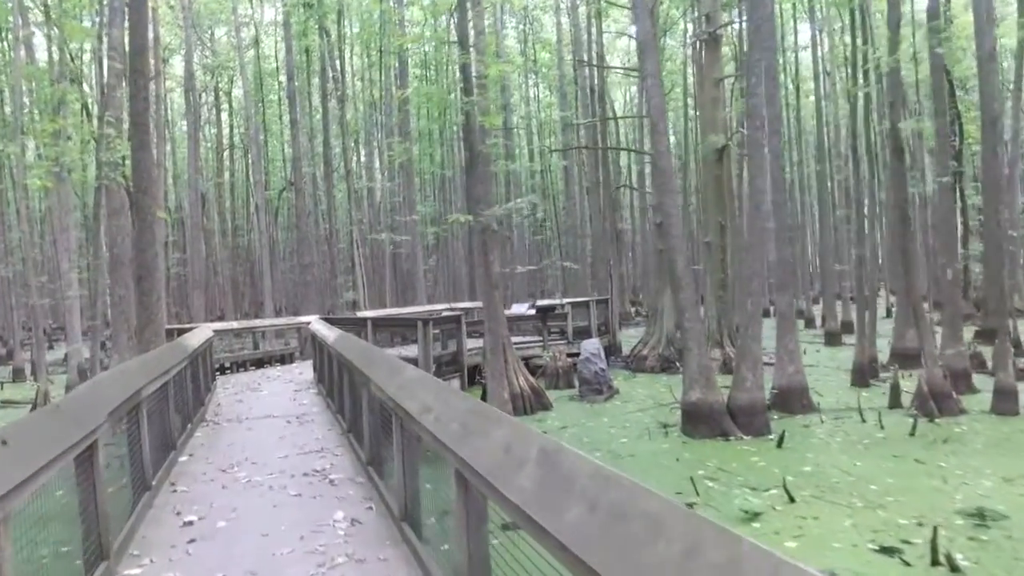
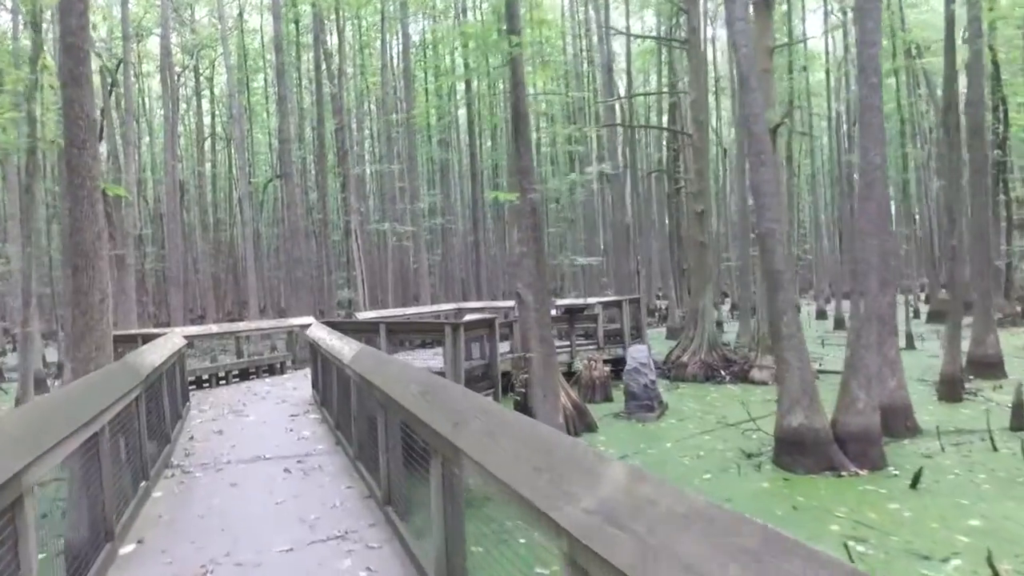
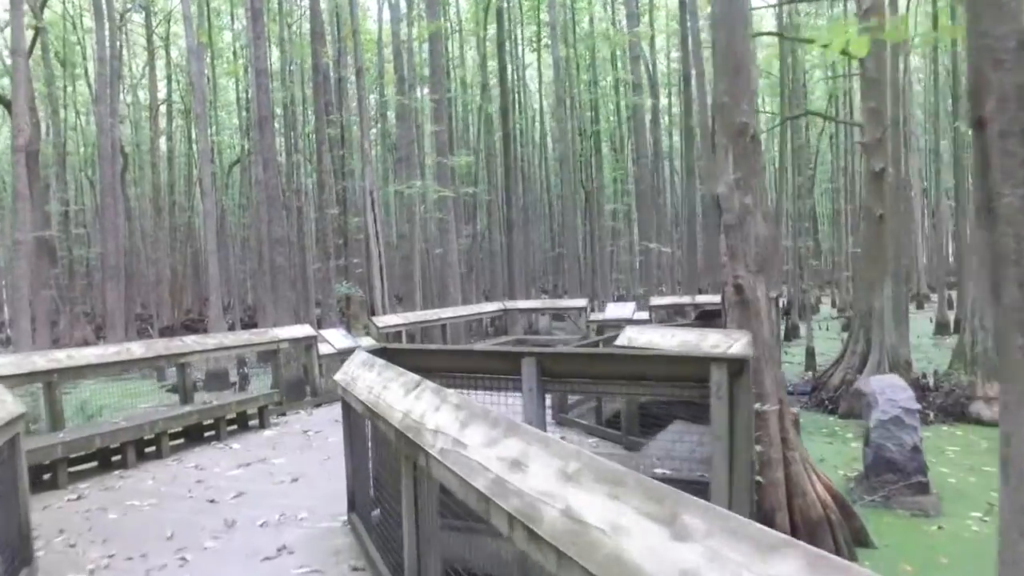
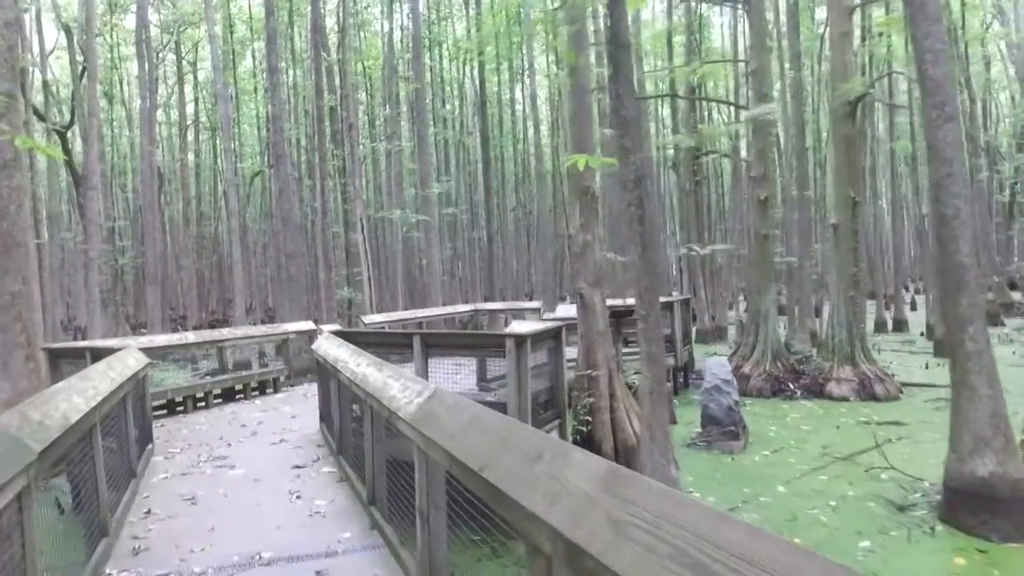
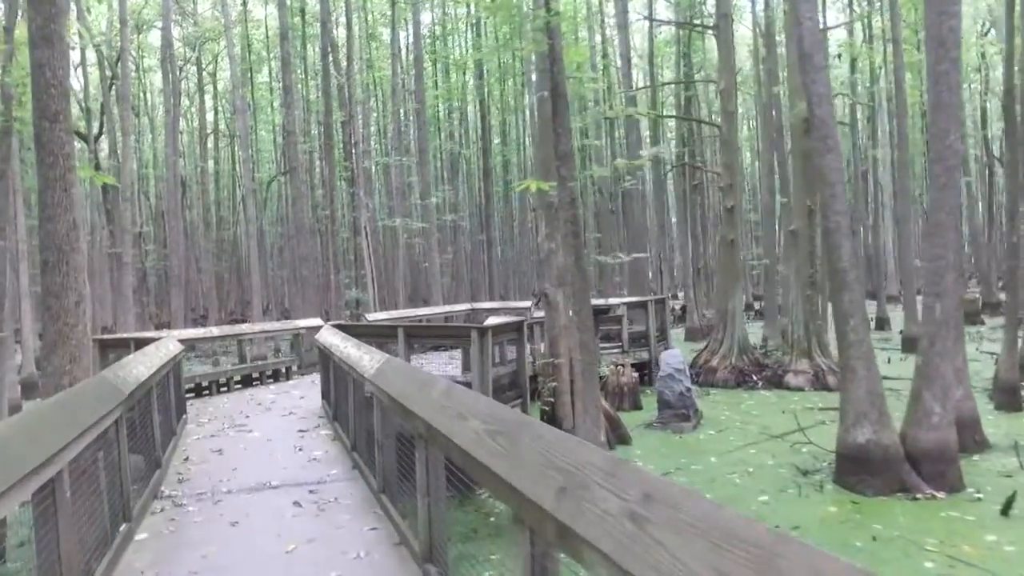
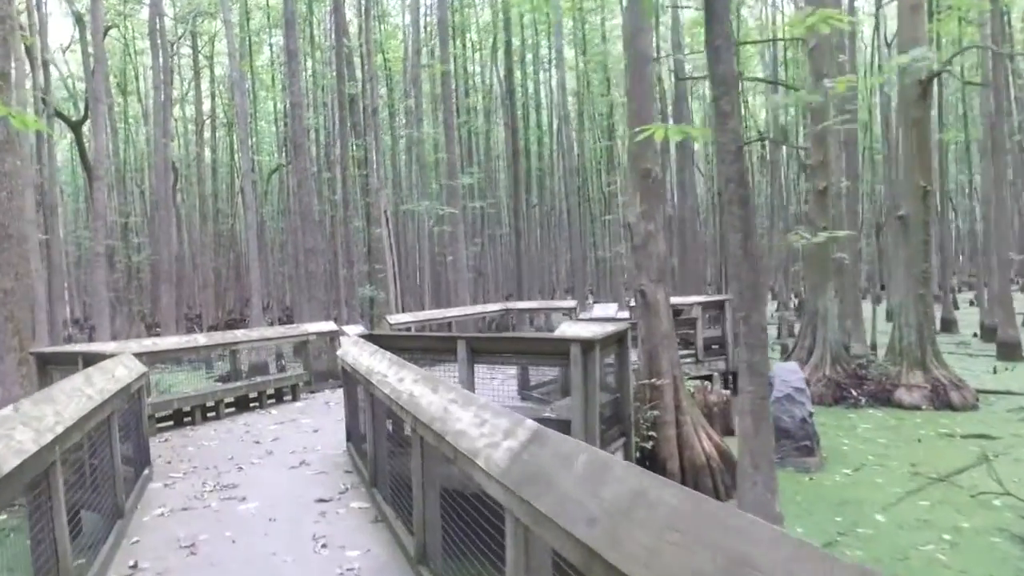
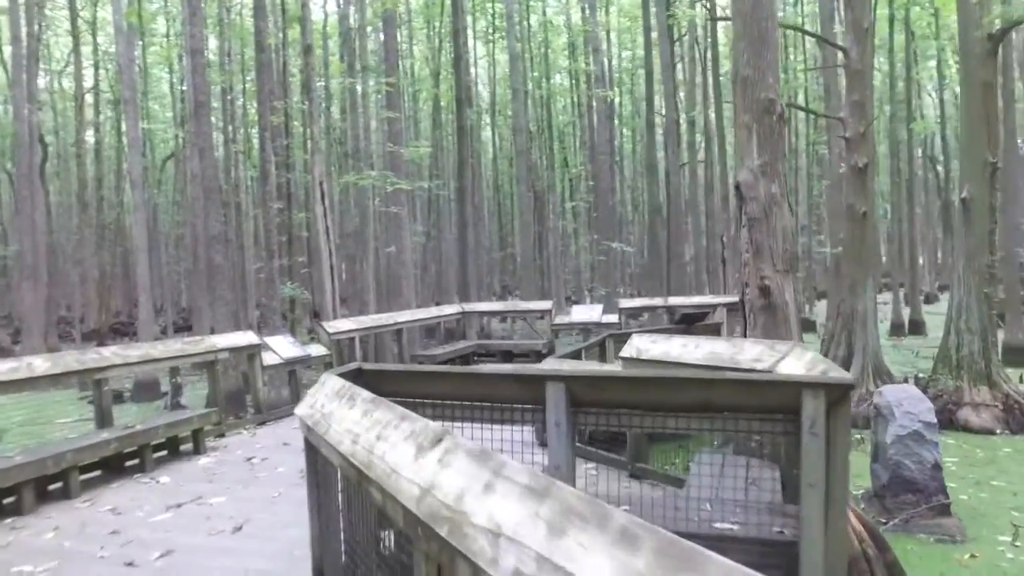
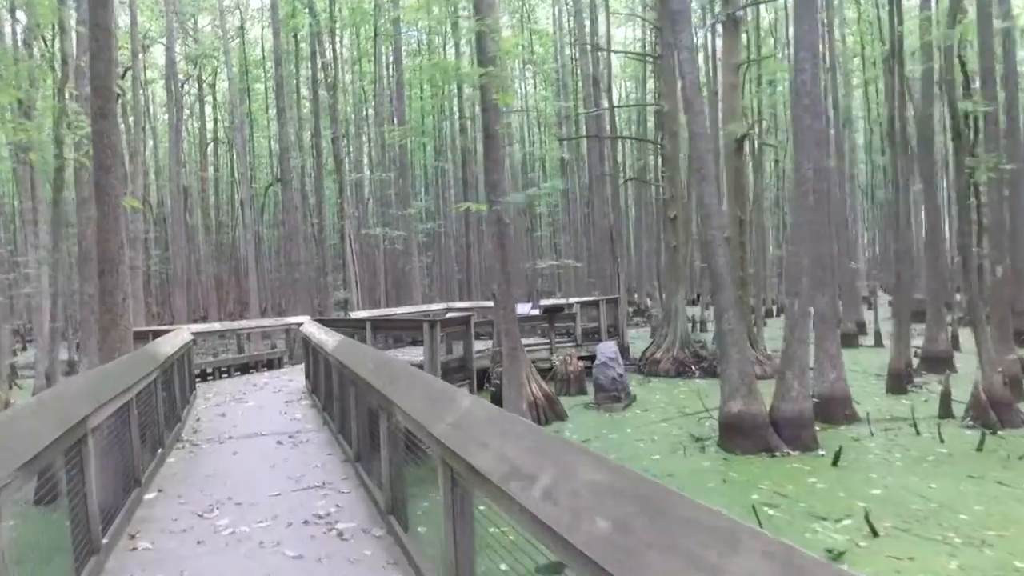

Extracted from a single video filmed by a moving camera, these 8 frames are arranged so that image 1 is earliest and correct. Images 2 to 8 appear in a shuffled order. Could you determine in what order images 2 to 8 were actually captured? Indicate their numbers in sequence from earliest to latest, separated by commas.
8, 2, 5, 4, 6, 3, 7
